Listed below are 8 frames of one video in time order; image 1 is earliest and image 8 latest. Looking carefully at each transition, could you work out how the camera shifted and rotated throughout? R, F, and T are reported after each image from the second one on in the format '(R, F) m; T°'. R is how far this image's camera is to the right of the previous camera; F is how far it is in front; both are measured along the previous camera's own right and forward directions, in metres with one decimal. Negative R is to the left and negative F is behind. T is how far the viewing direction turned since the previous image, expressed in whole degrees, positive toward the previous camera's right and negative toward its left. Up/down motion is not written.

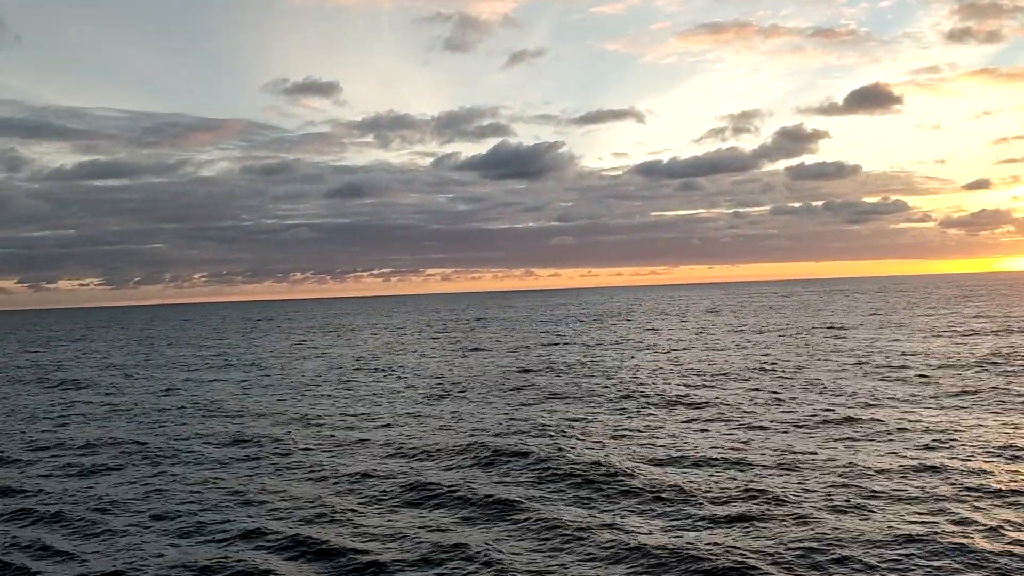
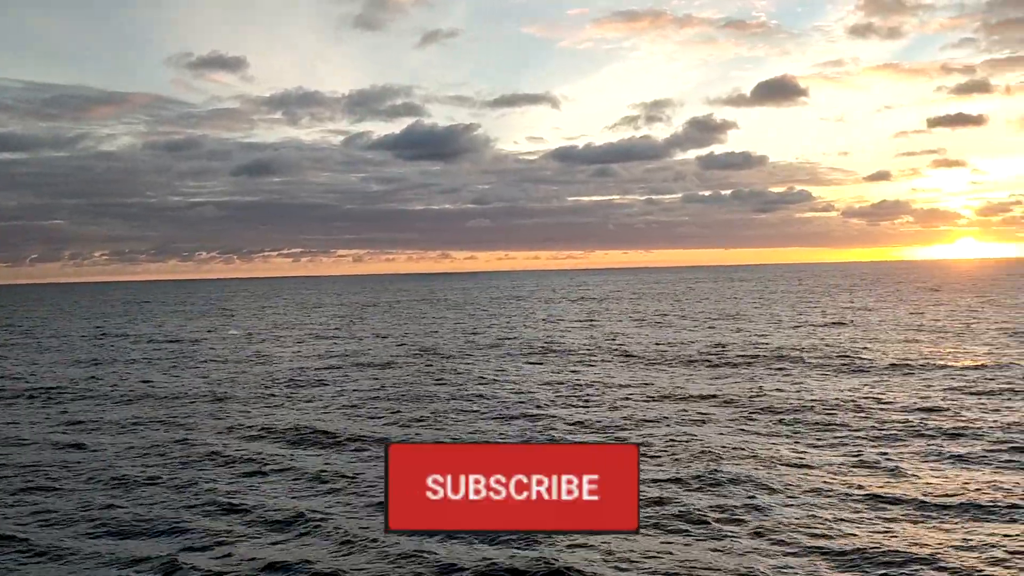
(-3.5, +3.6) m; +5°
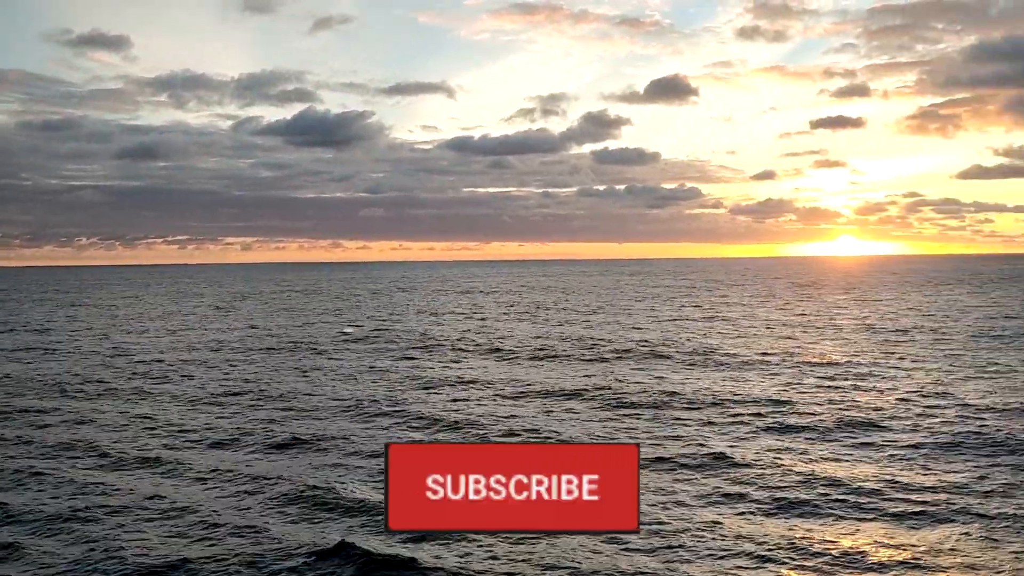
(-0.9, +8.2) m; +6°
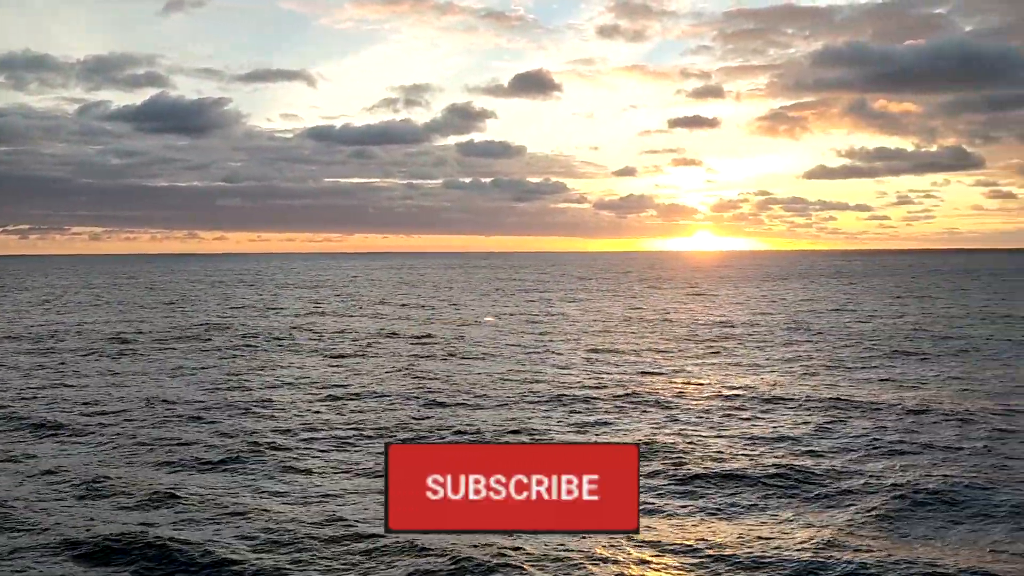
(+2.1, +3.1) m; +8°
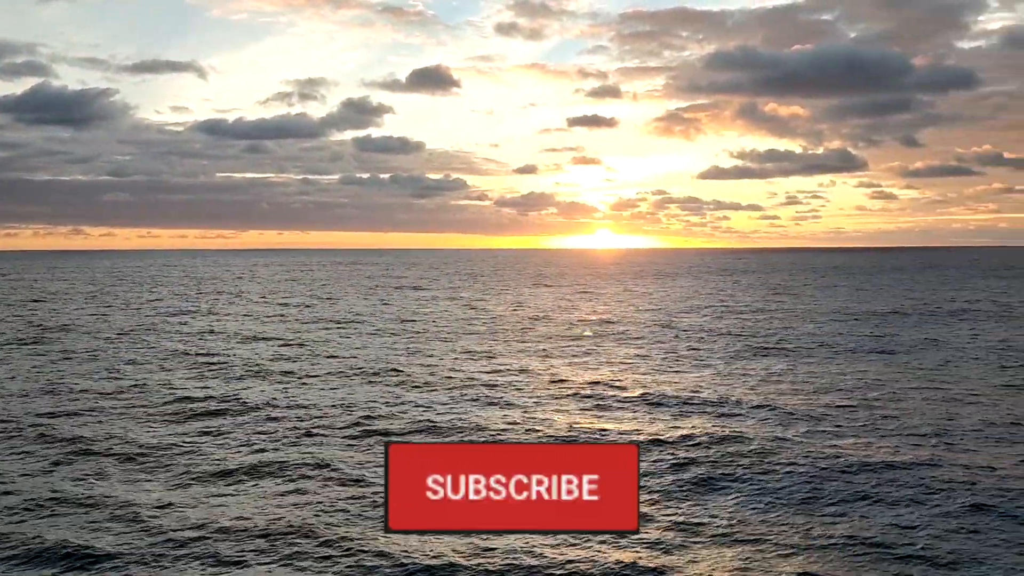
(+1.9, +0.3) m; +6°
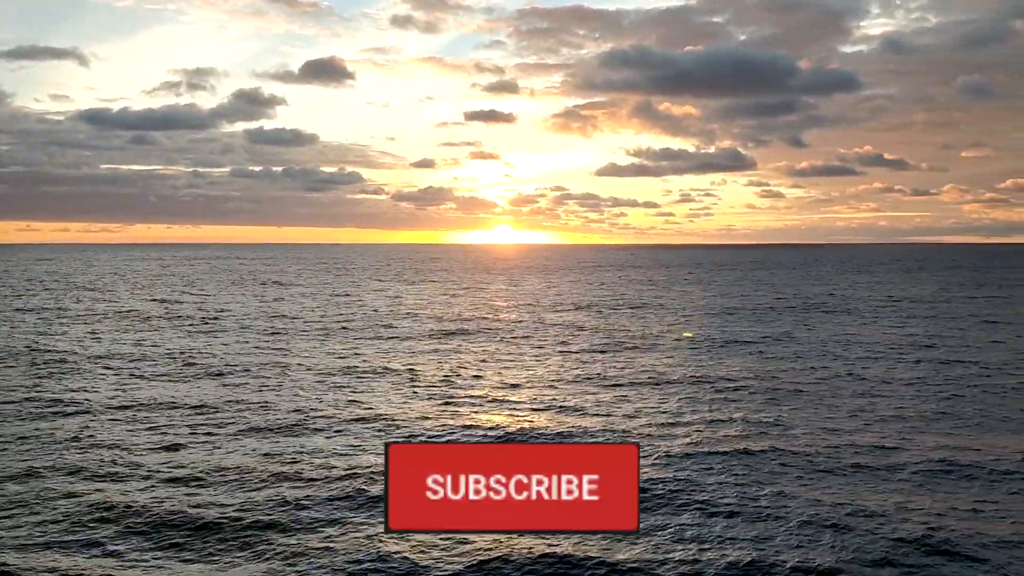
(+1.9, +0.5) m; +6°
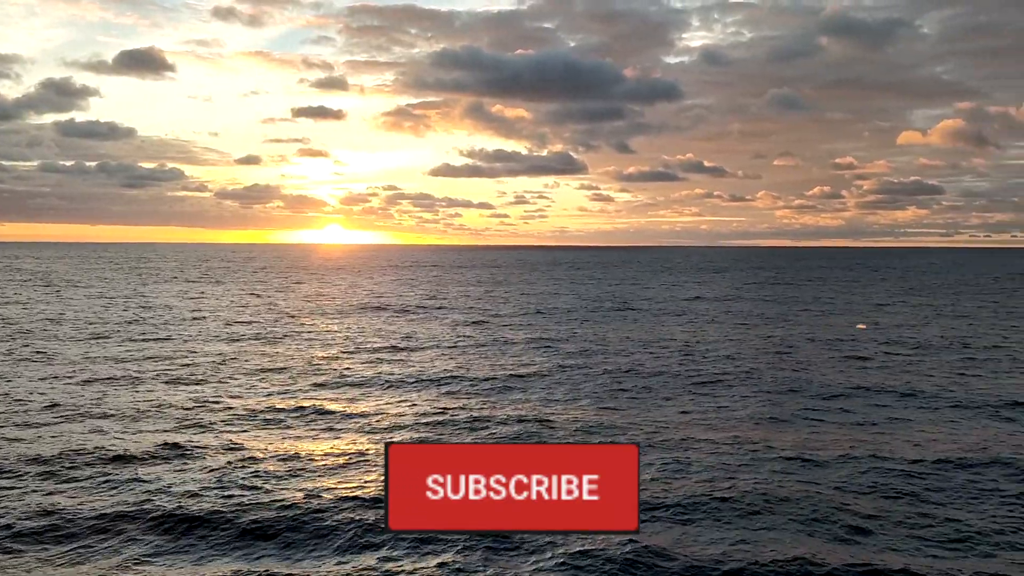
(+2.1, +0.8) m; +9°
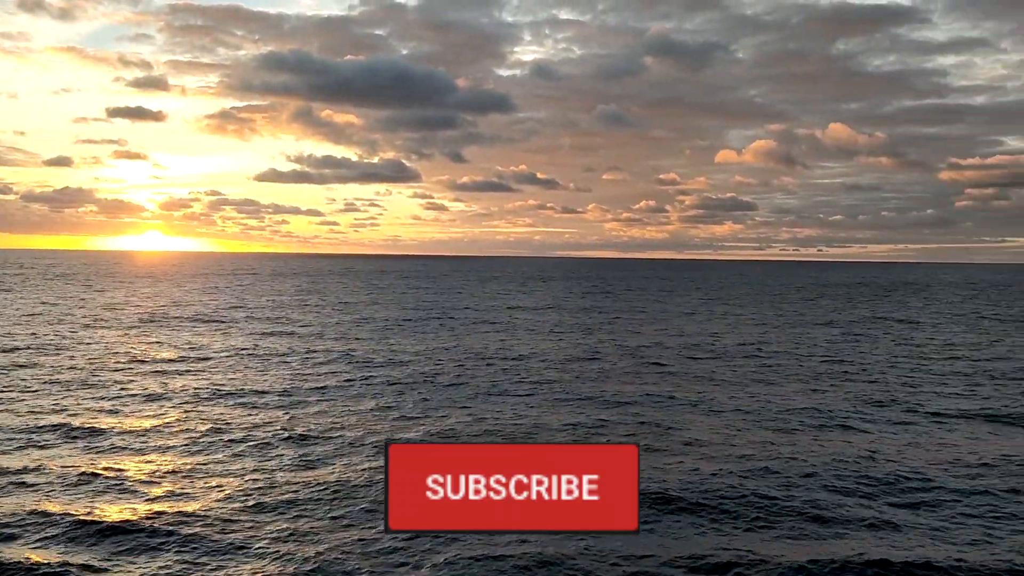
(+1.1, +0.7) m; +10°
